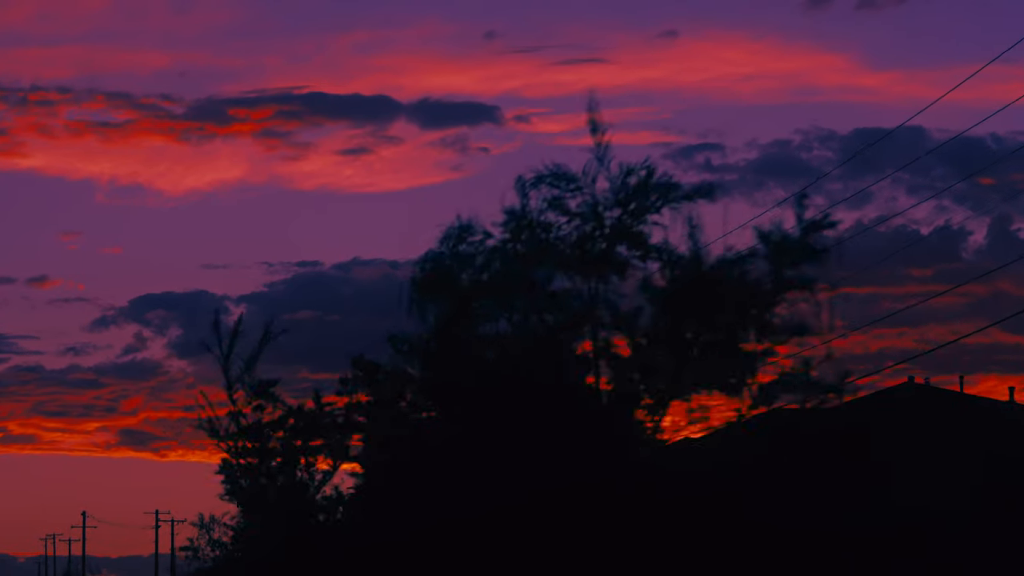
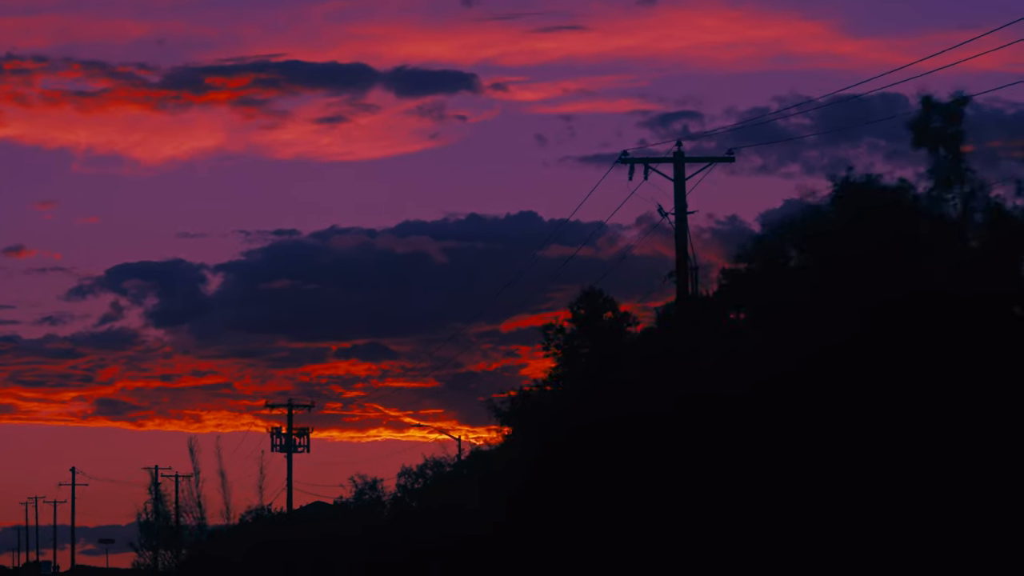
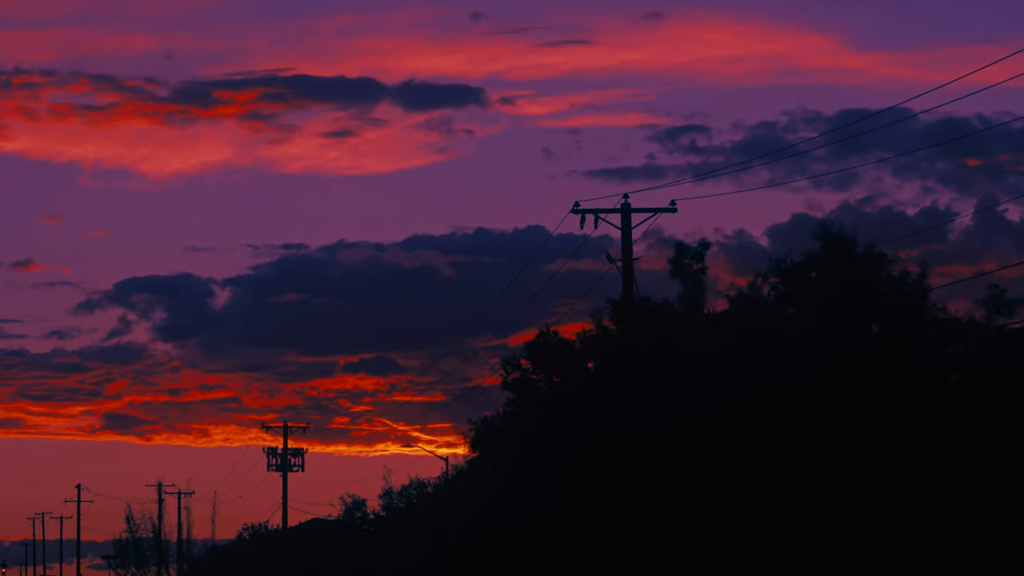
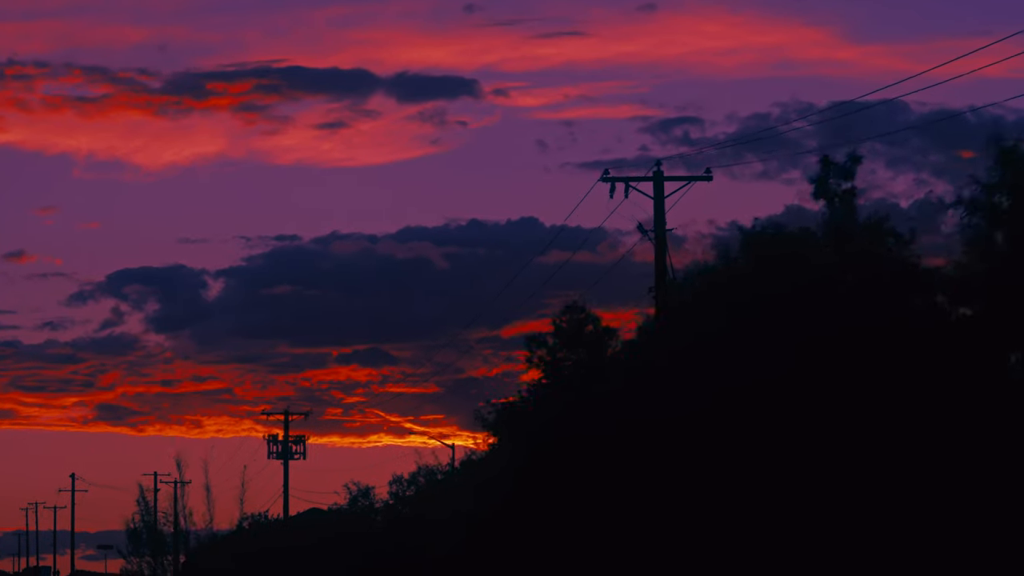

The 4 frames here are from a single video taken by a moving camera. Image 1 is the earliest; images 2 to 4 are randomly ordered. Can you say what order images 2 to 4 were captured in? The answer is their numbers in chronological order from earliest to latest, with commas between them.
3, 4, 2
